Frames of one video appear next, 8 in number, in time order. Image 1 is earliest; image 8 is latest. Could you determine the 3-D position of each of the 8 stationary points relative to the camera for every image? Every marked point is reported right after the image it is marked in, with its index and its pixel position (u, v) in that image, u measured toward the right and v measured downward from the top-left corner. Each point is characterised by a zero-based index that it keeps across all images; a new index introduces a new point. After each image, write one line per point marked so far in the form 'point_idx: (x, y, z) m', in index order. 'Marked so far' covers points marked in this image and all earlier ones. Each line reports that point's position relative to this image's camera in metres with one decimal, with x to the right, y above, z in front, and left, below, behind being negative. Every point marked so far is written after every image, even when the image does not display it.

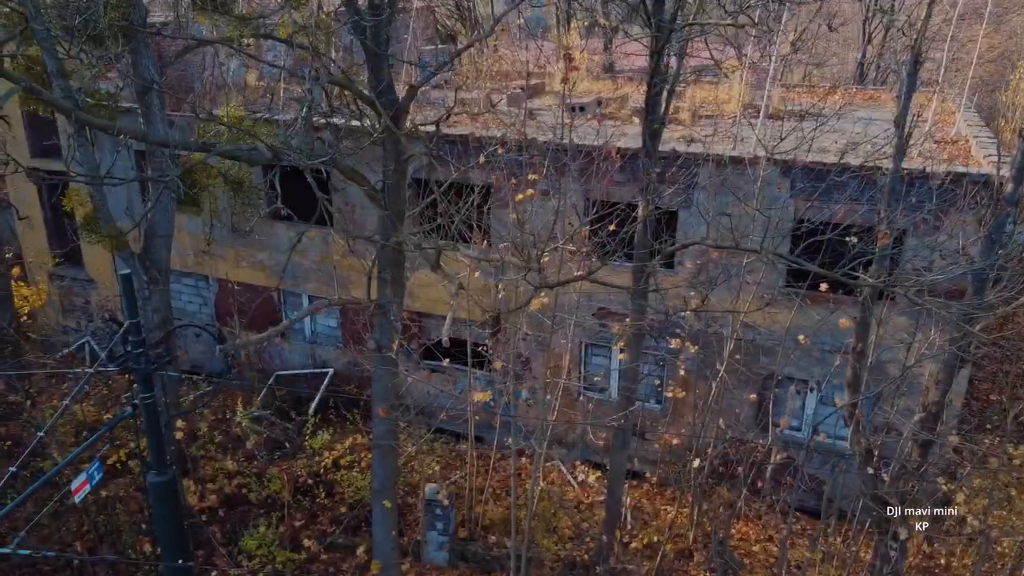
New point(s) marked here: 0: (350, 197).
0: (-2.0, +1.1, +12.2) m
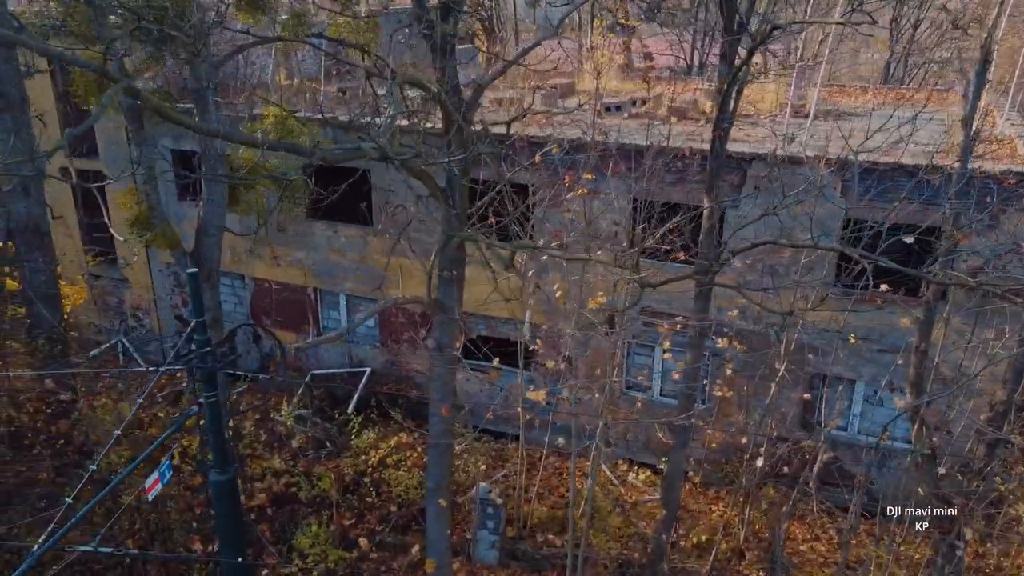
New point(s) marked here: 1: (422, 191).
0: (-1.5, +1.1, +12.3) m
1: (-1.1, +1.2, +12.1) m
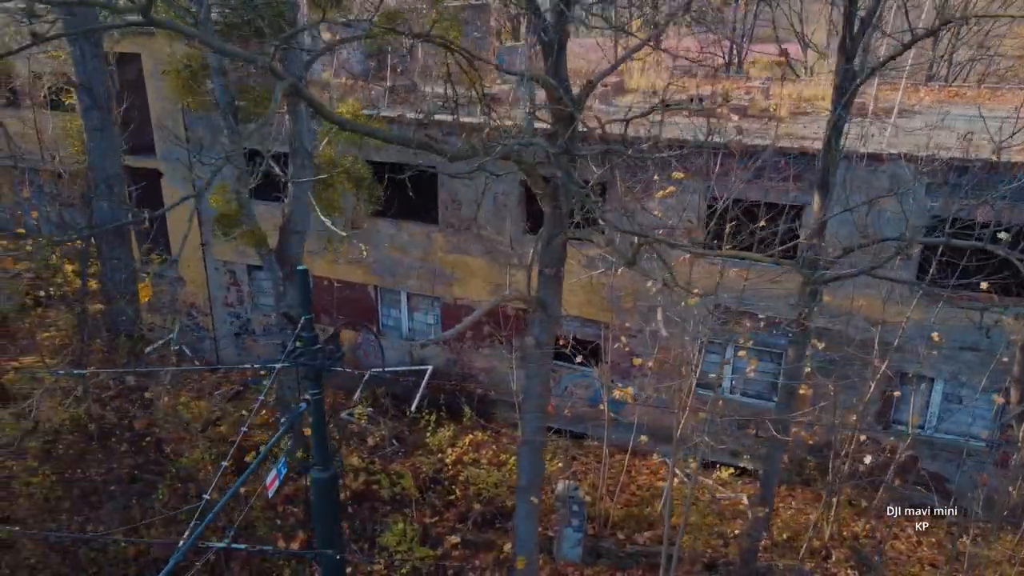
0: (-0.6, +1.2, +12.3) m
1: (-0.3, +1.2, +12.1) m
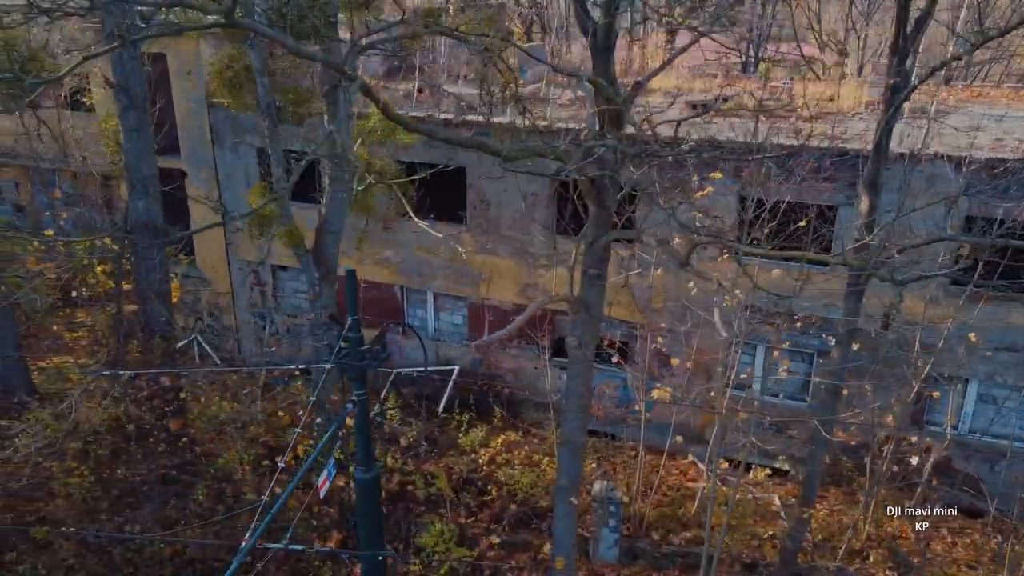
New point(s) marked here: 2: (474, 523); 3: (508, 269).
0: (-0.3, +1.1, +12.3) m
1: (+0.1, +1.2, +12.1) m
2: (-0.4, -2.3, +9.9) m
3: (-0.1, +0.3, +12.6) m
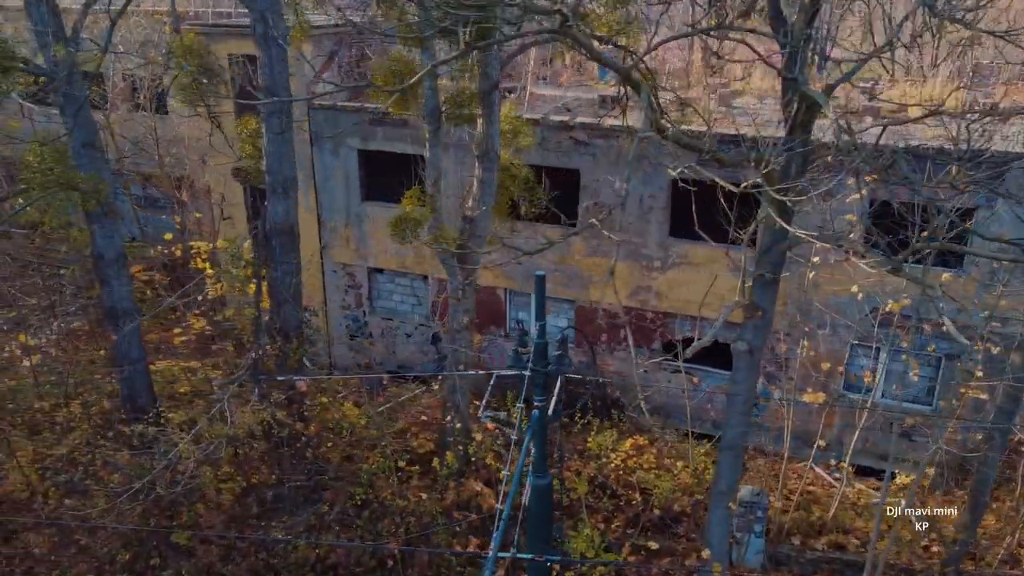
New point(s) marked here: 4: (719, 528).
0: (+1.1, +1.1, +12.2) m
1: (+1.5, +1.2, +12.0) m
2: (+1.0, -2.4, +9.9) m
3: (+1.3, +0.2, +12.6) m
4: (+1.8, -2.1, +8.7) m
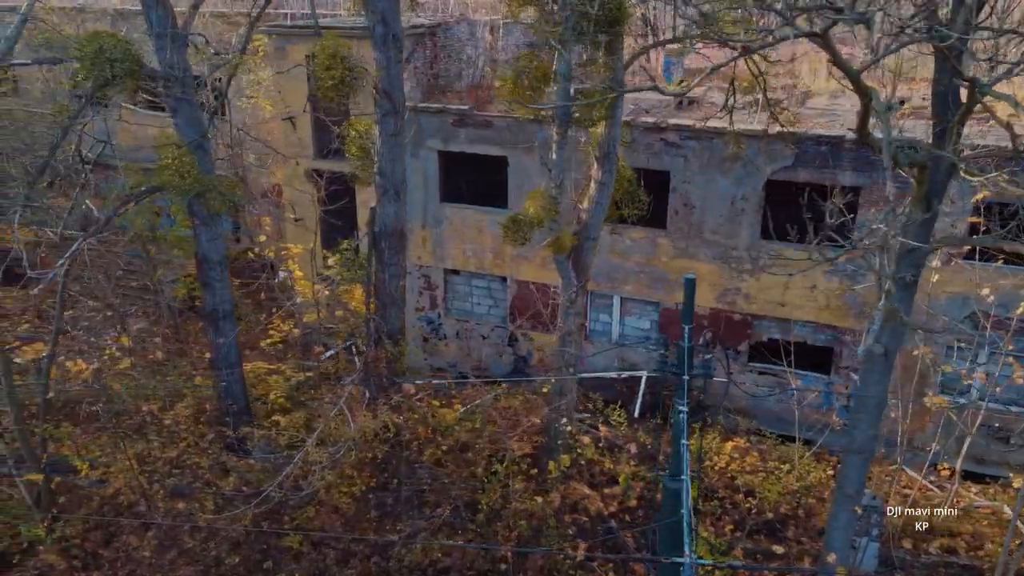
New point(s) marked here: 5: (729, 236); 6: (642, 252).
0: (+2.2, +1.1, +12.2) m
1: (+2.6, +1.1, +12.0) m
2: (+2.1, -2.4, +9.8) m
3: (+2.4, +0.2, +12.5) m
4: (+2.9, -2.1, +8.6) m
5: (+2.7, +0.6, +12.2) m
6: (+1.7, +0.4, +12.8) m
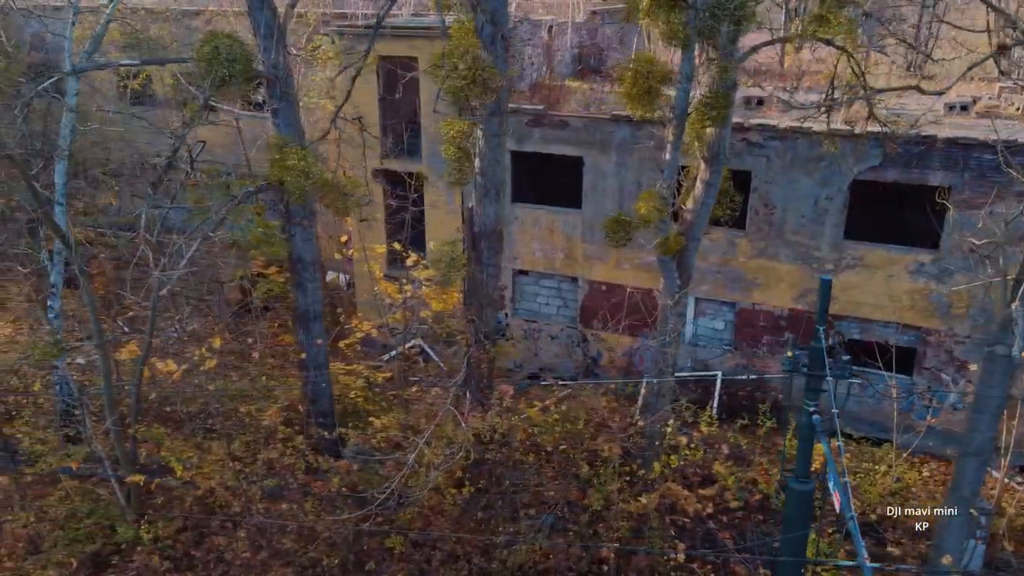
0: (+3.2, +1.1, +12.1) m
1: (+3.6, +1.1, +11.9) m
2: (+3.1, -2.4, +9.8) m
3: (+3.4, +0.2, +12.5) m
4: (+3.9, -2.1, +8.6) m
5: (+3.6, +0.6, +12.2) m
6: (+2.7, +0.4, +12.8) m
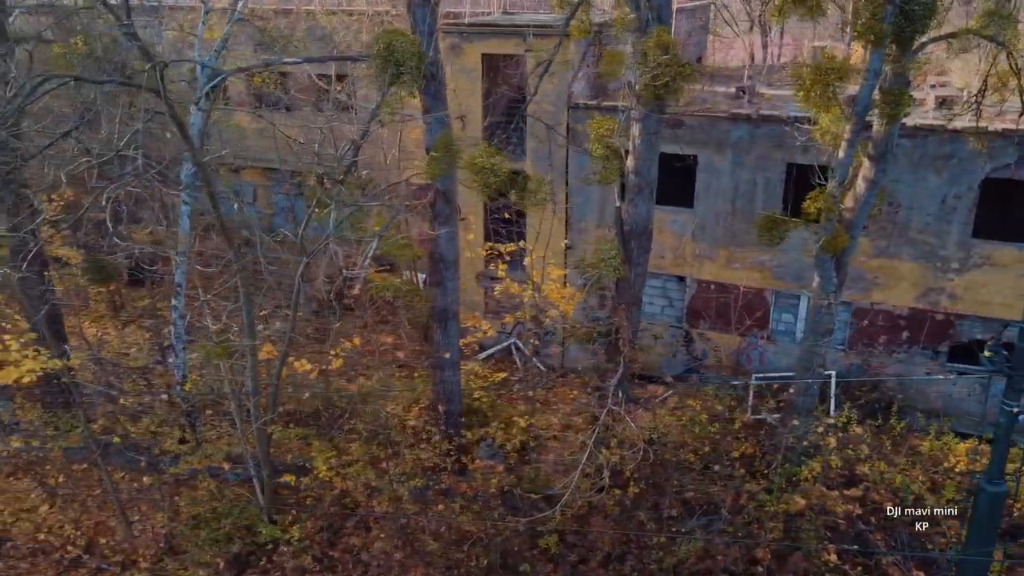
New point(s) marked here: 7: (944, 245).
0: (+4.7, +1.1, +12.0) m
1: (+5.1, +1.1, +11.8) m
2: (+4.5, -2.4, +9.7) m
3: (+4.9, +0.2, +12.4) m
4: (+5.3, -2.1, +8.5) m
5: (+5.1, +0.6, +12.1) m
6: (+4.2, +0.4, +12.7) m
7: (+5.2, +0.5, +12.1) m
